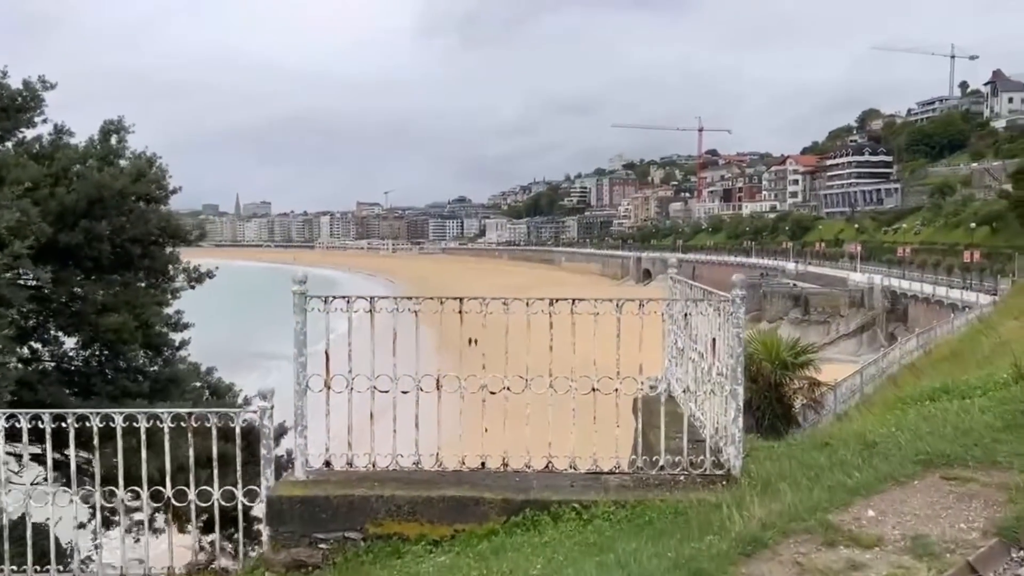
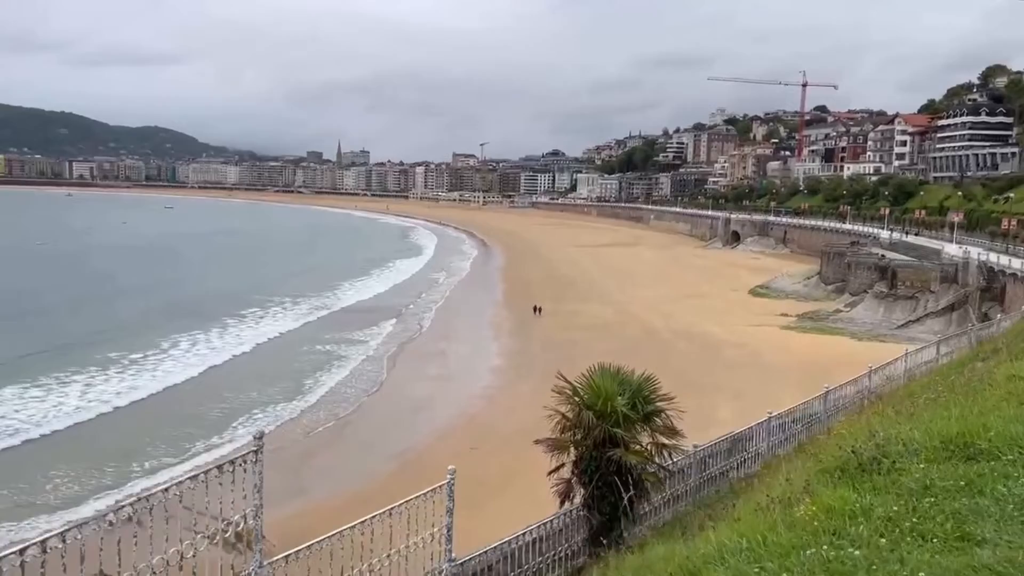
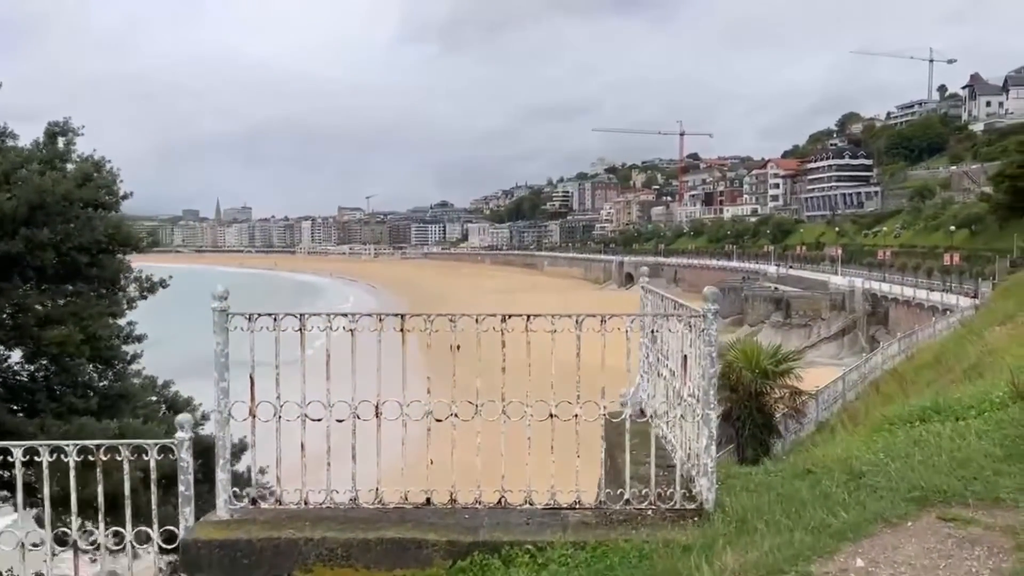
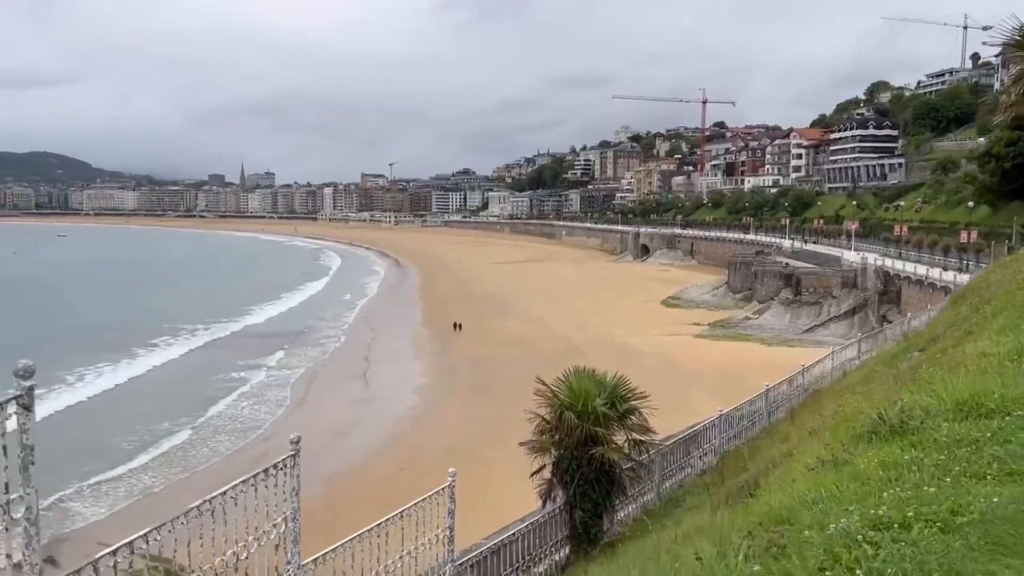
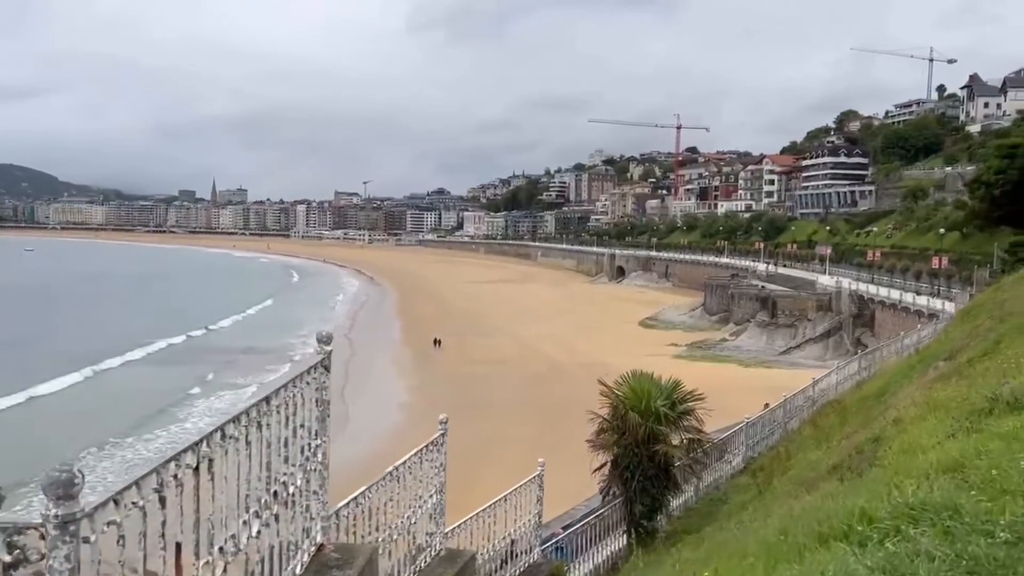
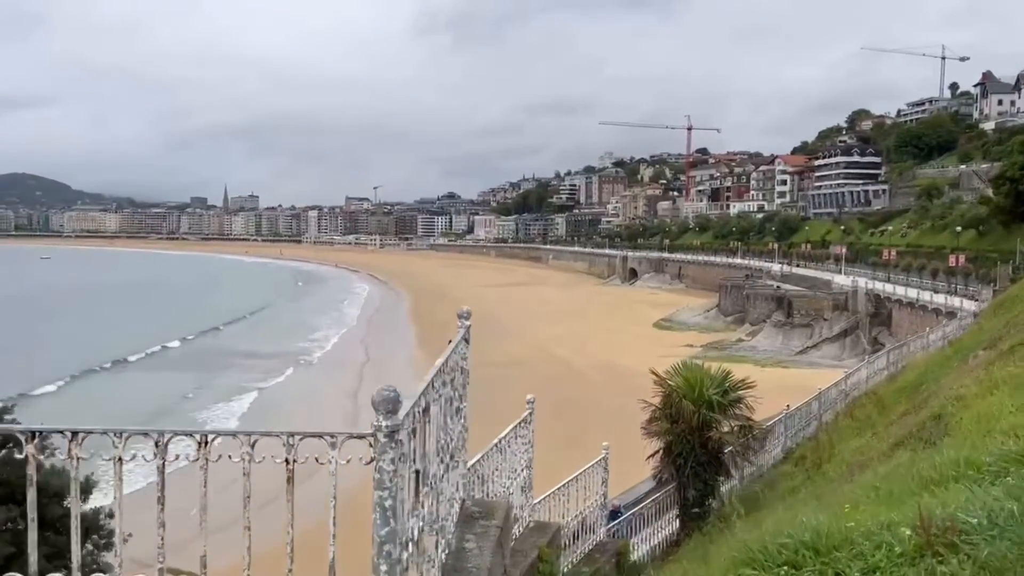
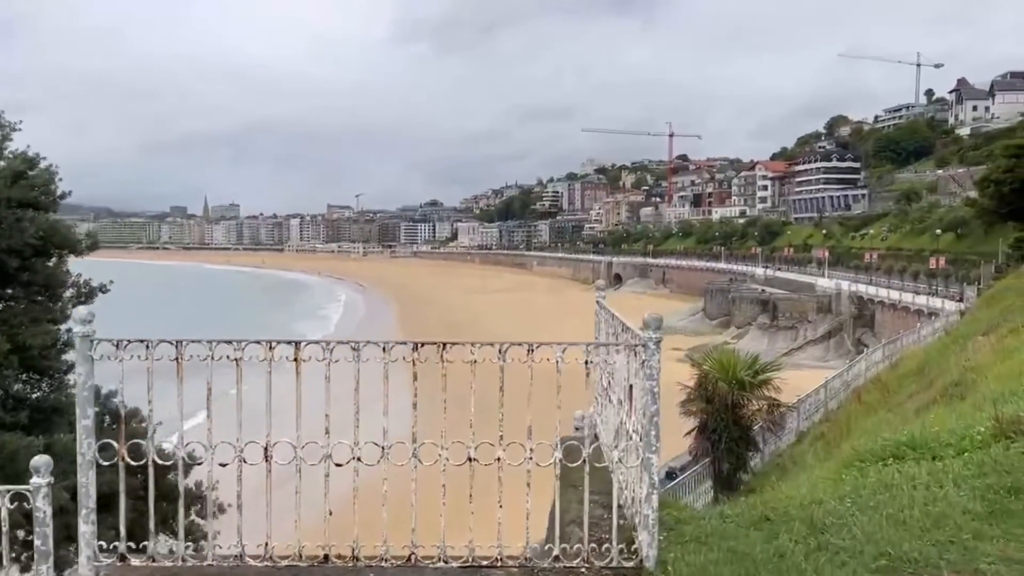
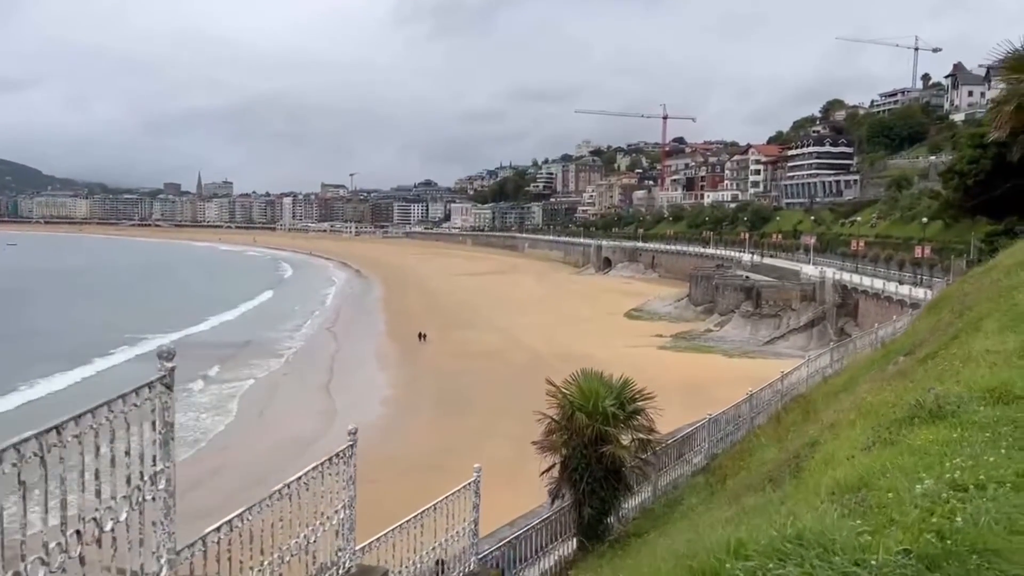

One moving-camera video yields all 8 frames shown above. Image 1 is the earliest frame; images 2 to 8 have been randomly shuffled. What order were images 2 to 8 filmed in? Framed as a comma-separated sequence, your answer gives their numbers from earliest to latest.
3, 7, 6, 5, 8, 4, 2
